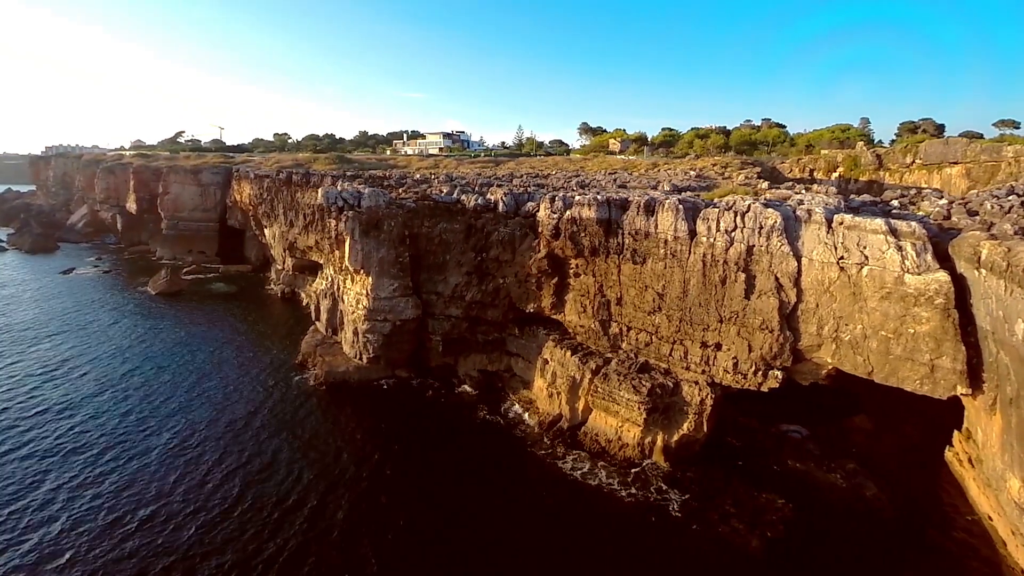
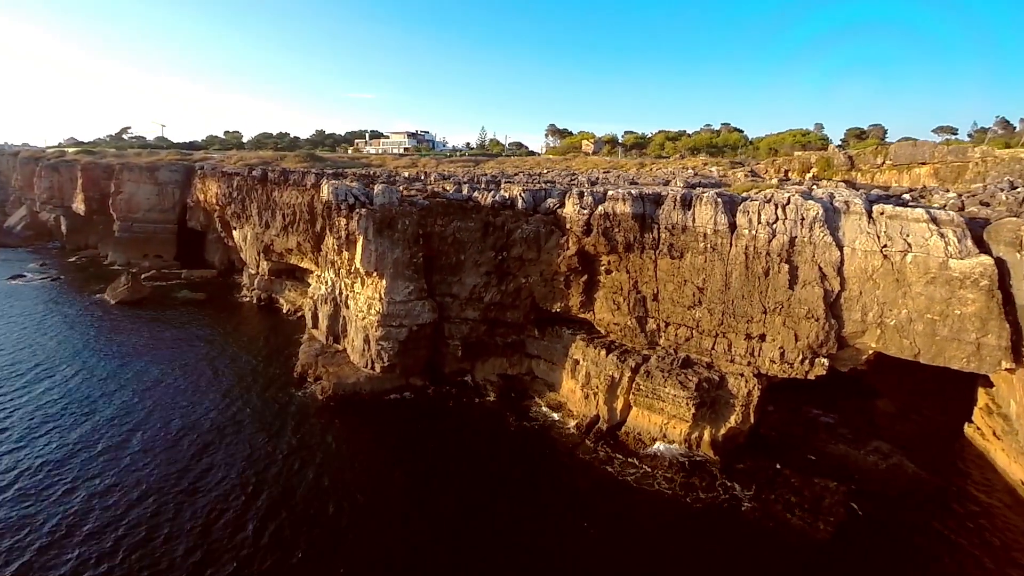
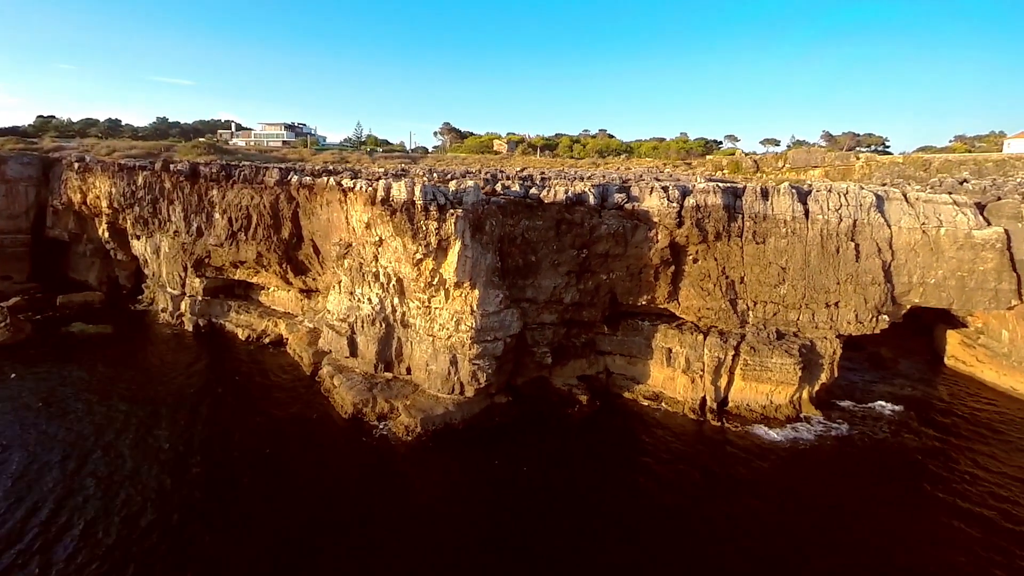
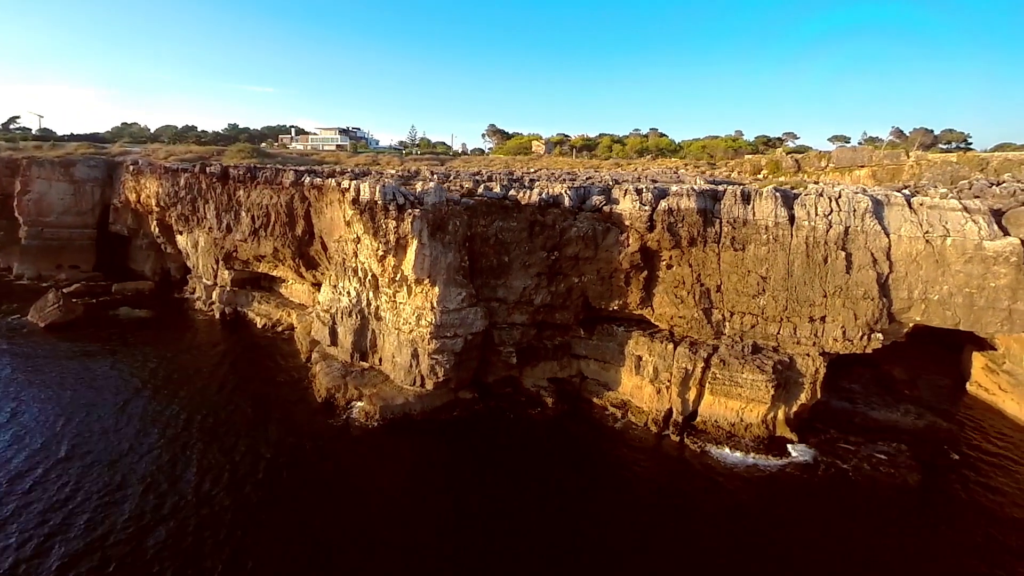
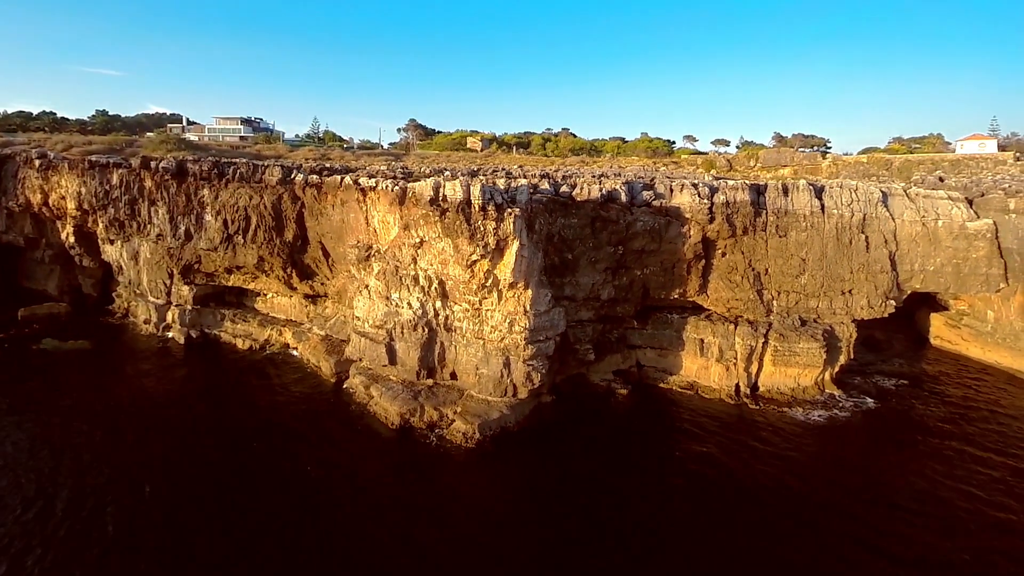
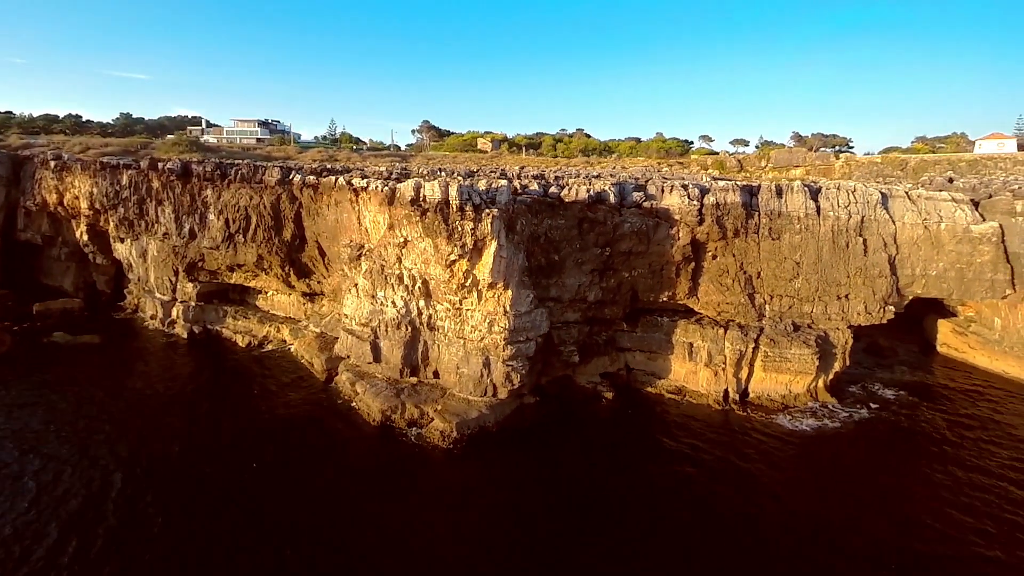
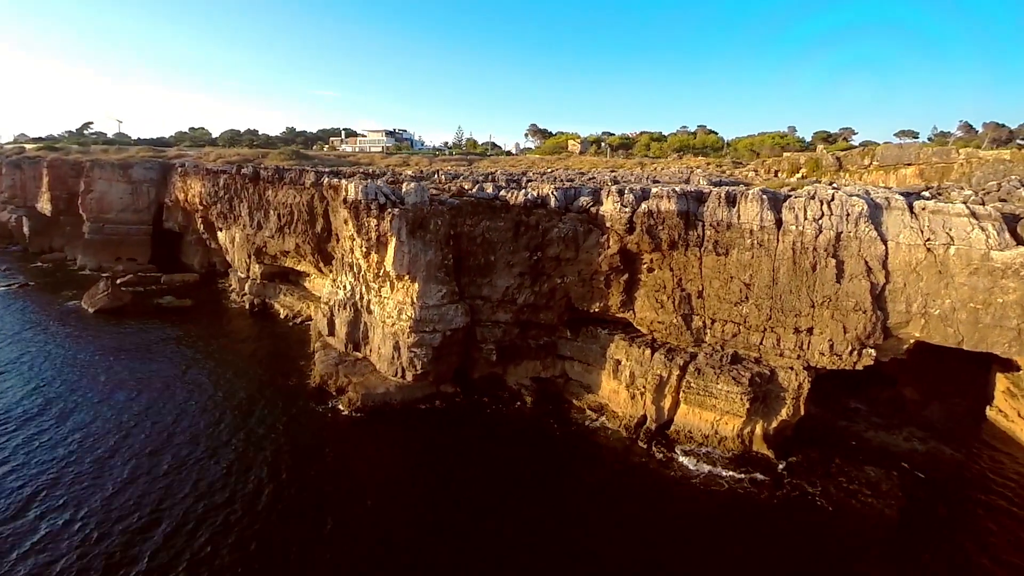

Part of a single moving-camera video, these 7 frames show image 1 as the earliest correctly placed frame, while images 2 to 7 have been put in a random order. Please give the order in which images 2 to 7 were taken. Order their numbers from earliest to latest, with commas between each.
2, 7, 4, 3, 6, 5
